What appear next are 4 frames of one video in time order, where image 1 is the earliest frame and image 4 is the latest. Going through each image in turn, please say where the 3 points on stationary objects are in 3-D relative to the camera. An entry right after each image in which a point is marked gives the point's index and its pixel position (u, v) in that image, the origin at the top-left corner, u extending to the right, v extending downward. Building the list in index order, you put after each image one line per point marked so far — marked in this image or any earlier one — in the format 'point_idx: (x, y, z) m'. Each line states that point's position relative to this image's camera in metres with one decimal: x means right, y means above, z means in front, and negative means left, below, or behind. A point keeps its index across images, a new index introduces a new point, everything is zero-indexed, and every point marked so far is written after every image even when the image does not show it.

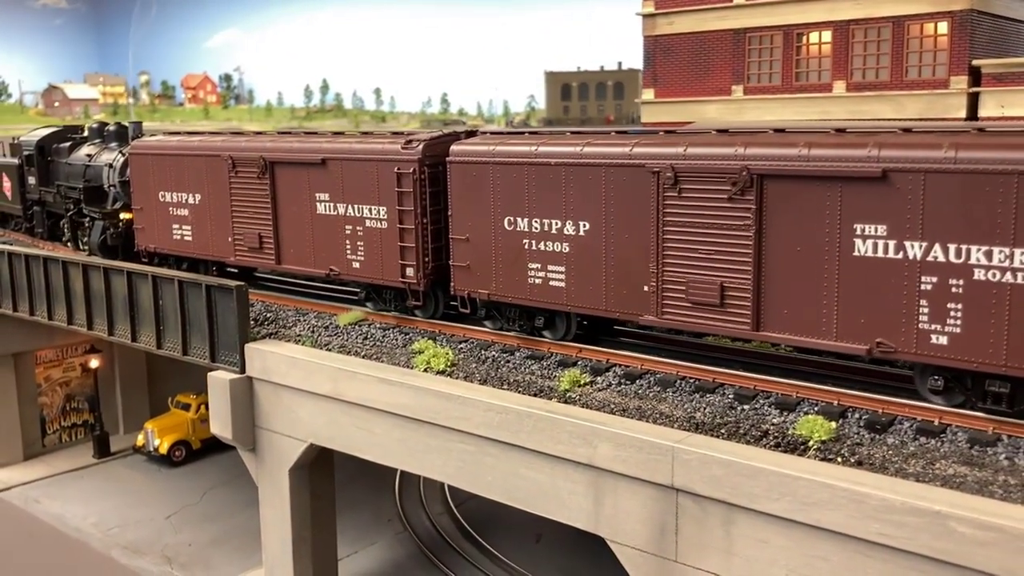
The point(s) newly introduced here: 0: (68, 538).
0: (-8.3, -4.7, +14.9) m
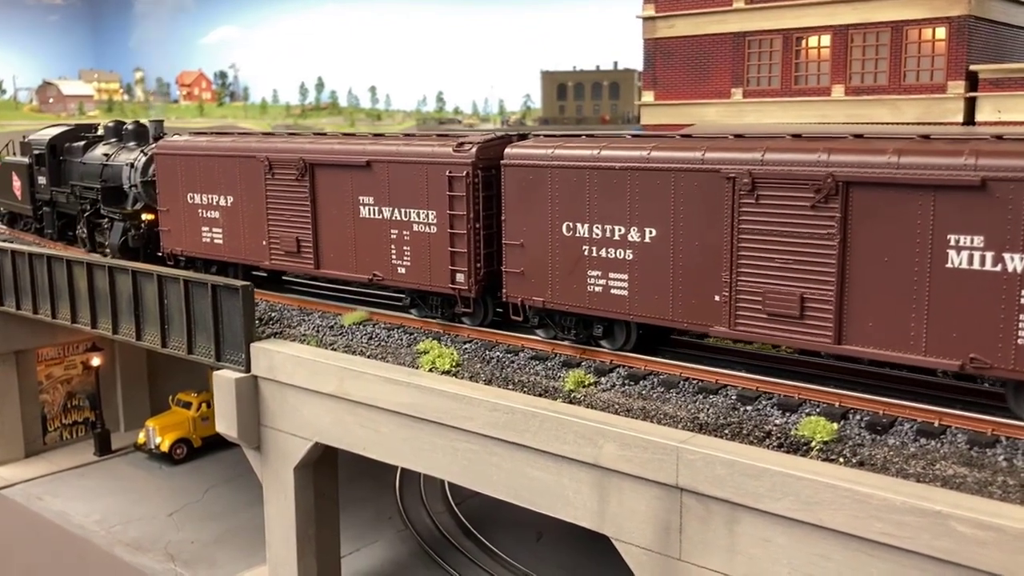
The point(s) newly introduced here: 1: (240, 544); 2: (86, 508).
0: (-8.3, -4.6, +15.0) m
1: (-5.0, -4.7, +14.6) m
2: (-8.6, -4.4, +15.9) m
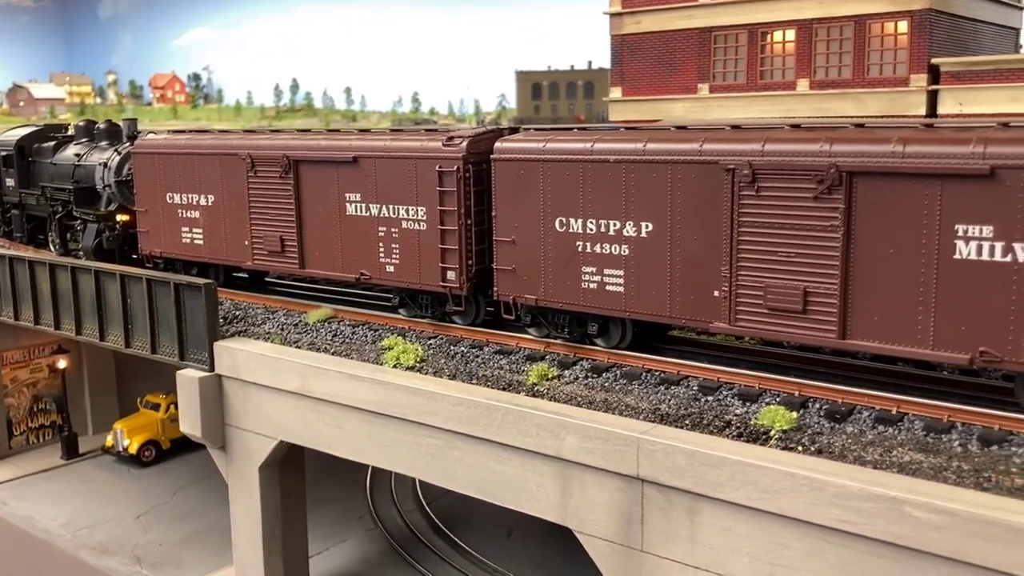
0: (-8.8, -4.7, +14.7) m
1: (-5.5, -4.7, +14.4) m
2: (-9.1, -4.4, +15.7) m
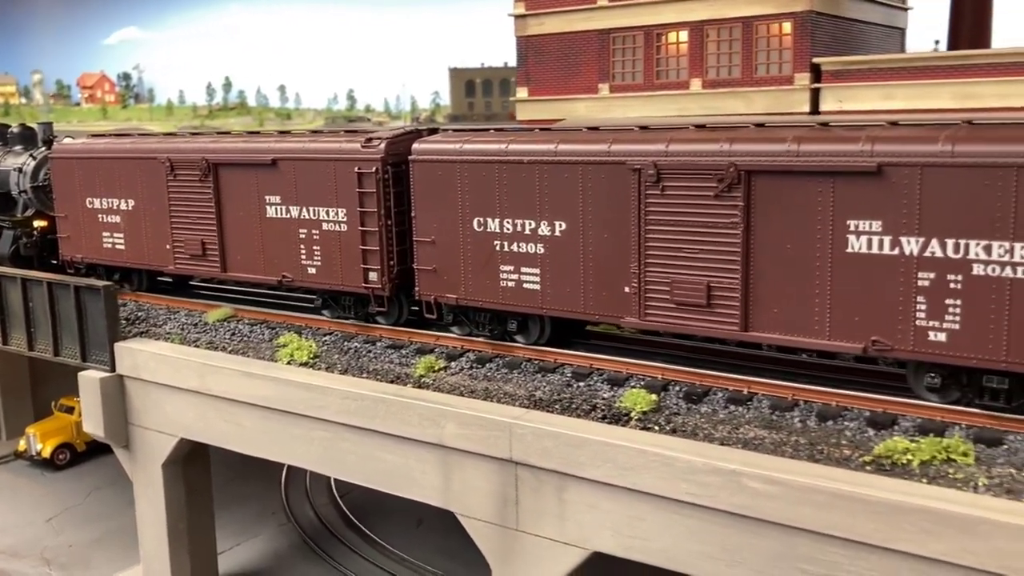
0: (-10.5, -4.8, +14.7) m
1: (-7.2, -4.7, +14.6) m
2: (-10.9, -4.6, +15.6) m
